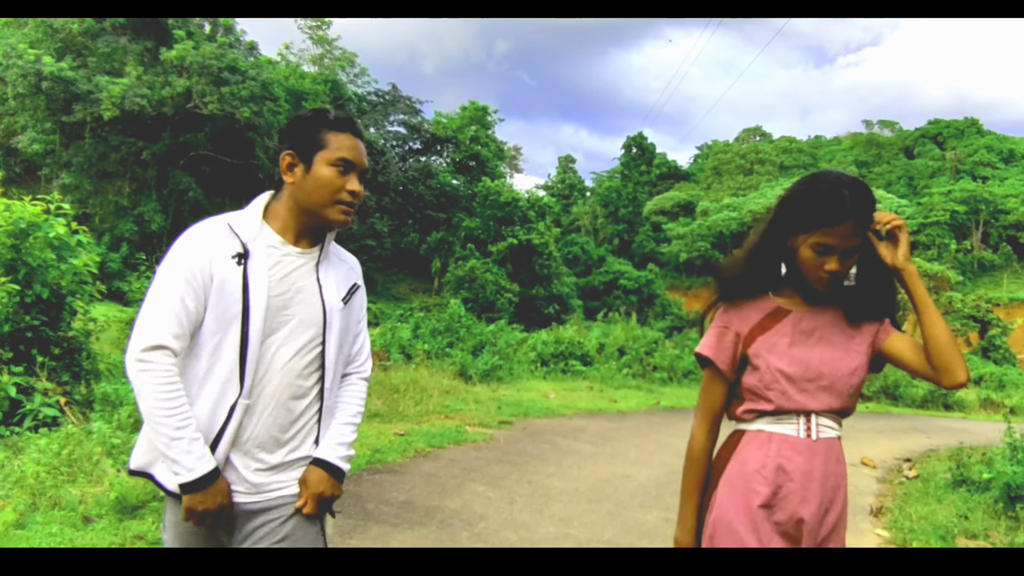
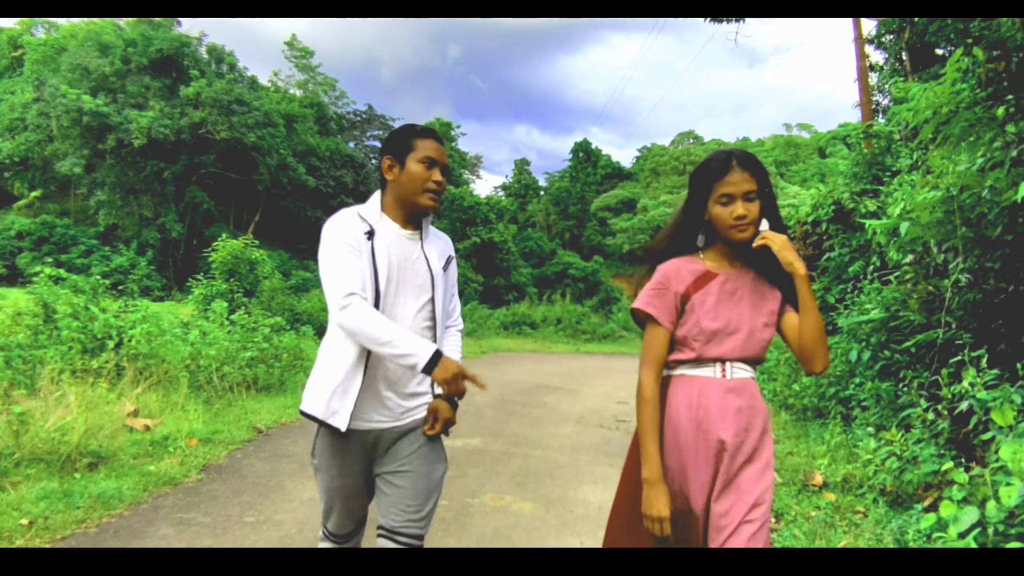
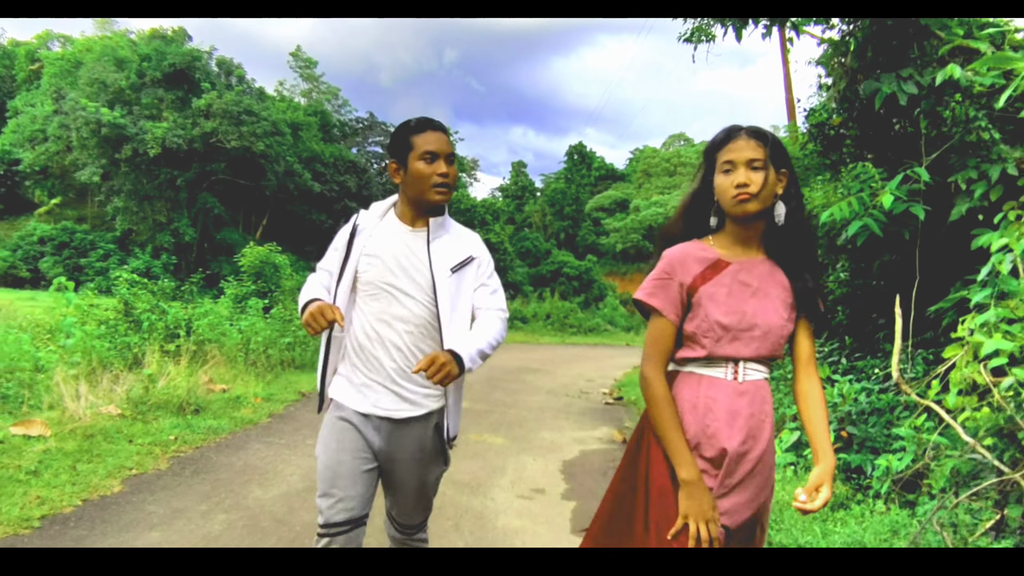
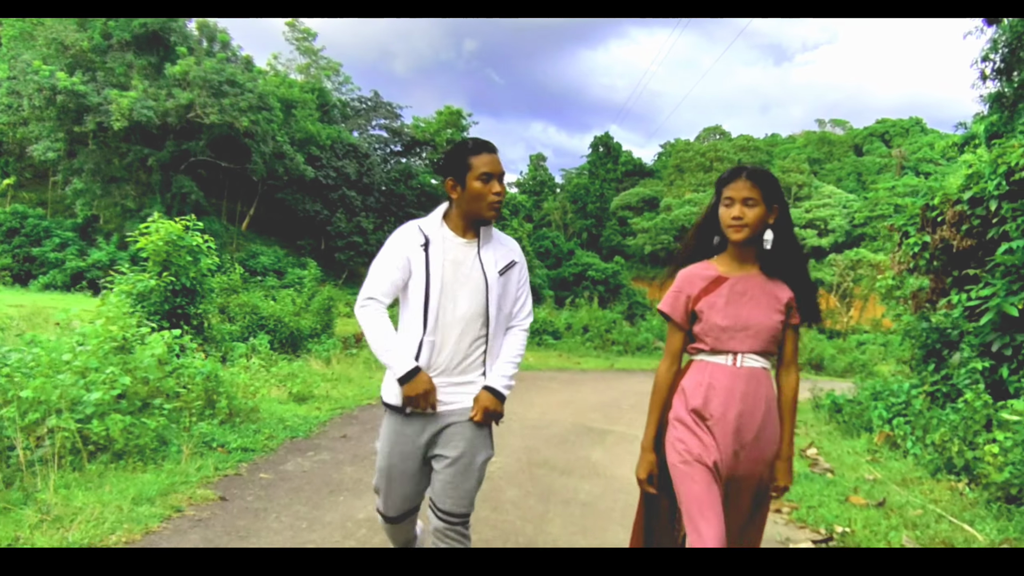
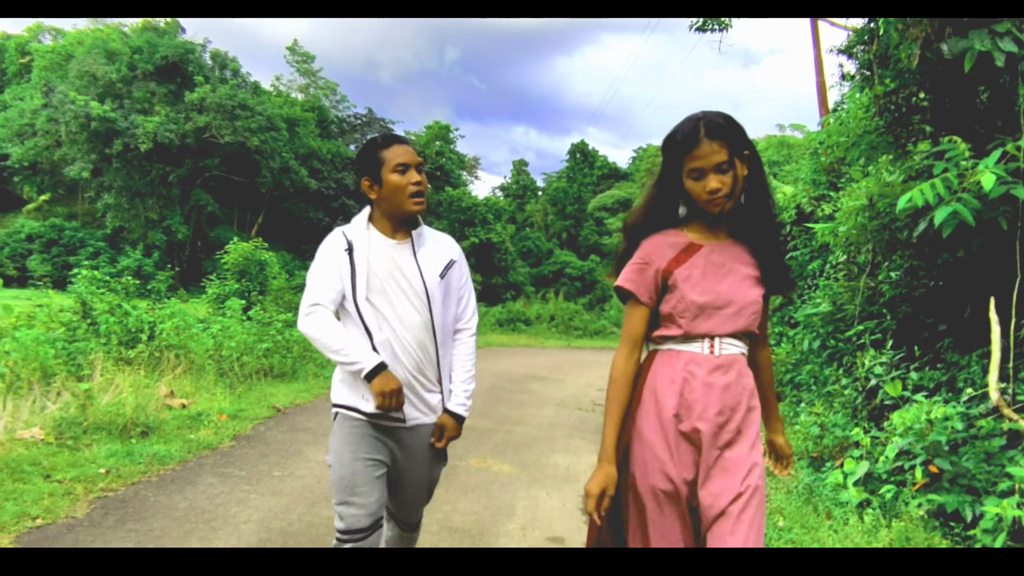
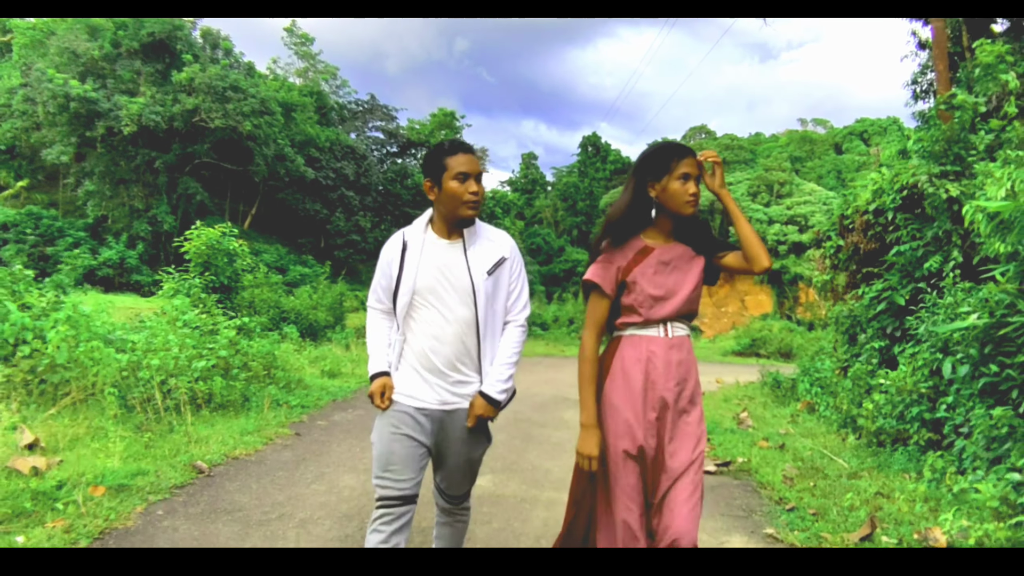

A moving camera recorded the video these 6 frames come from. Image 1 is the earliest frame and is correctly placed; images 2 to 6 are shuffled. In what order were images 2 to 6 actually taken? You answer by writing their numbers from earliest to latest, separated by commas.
4, 6, 2, 5, 3
